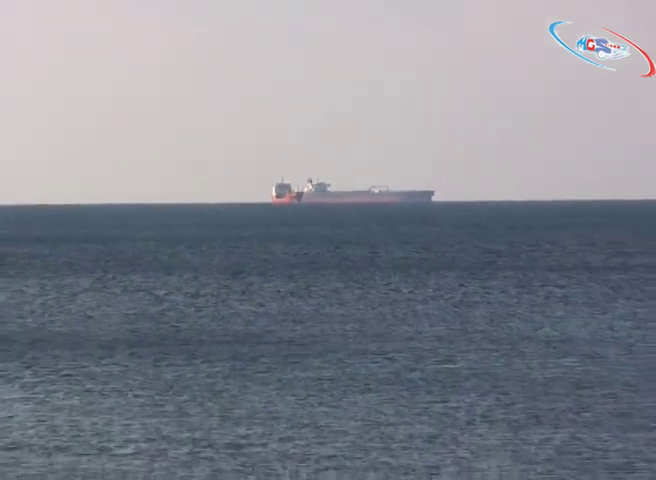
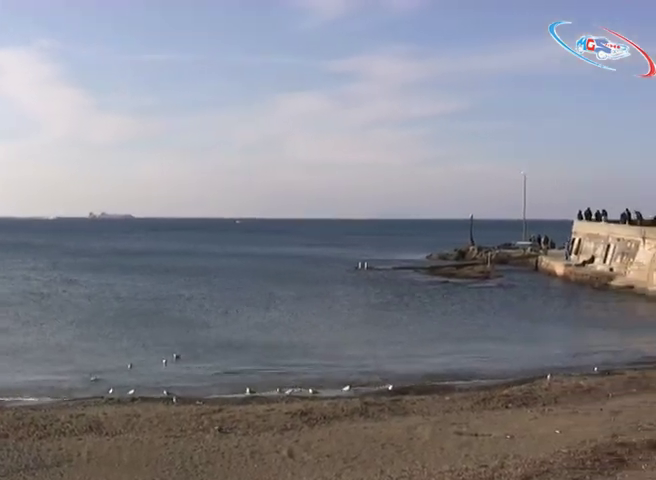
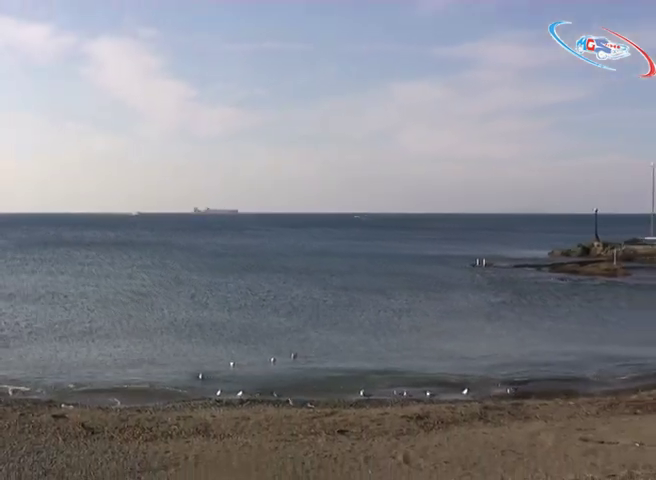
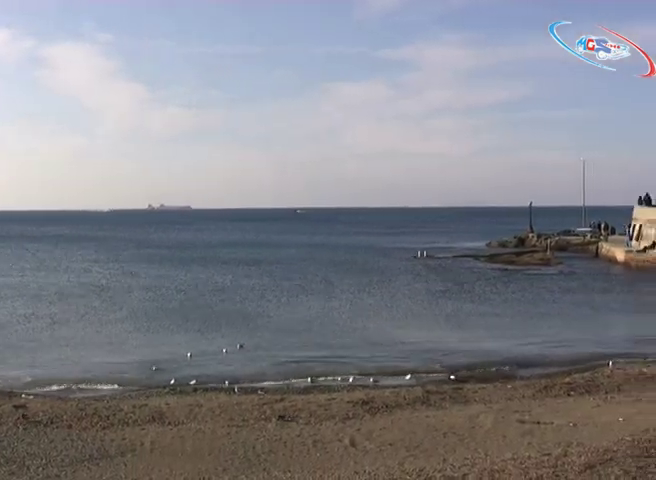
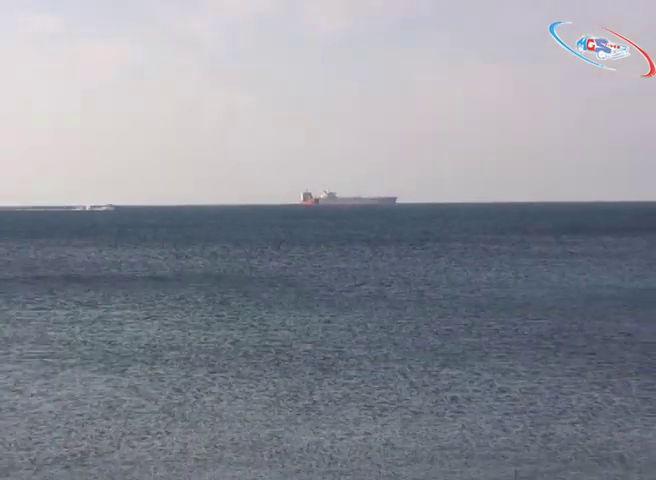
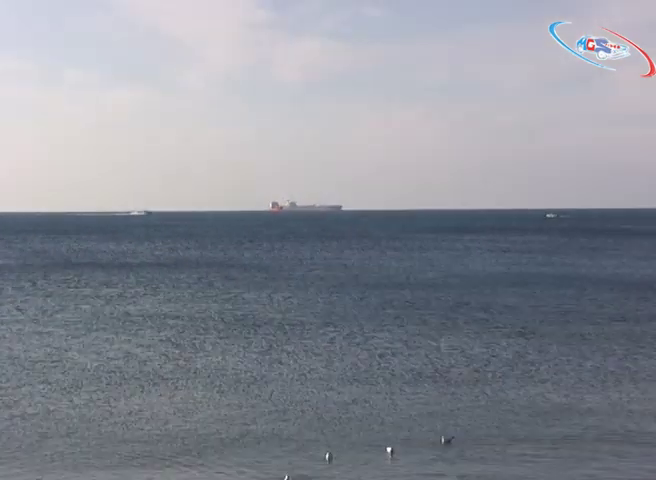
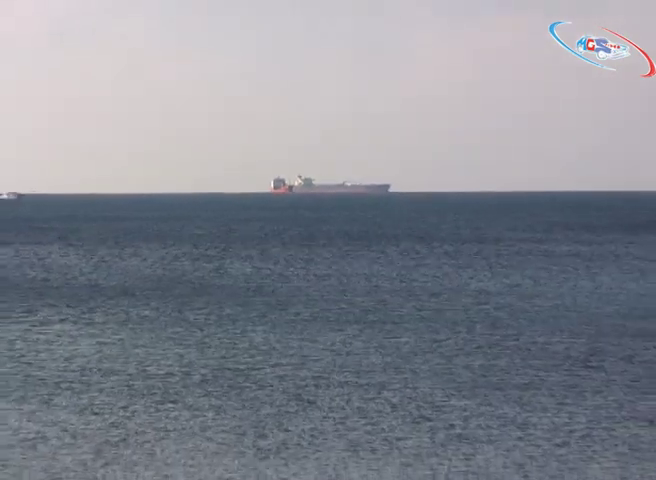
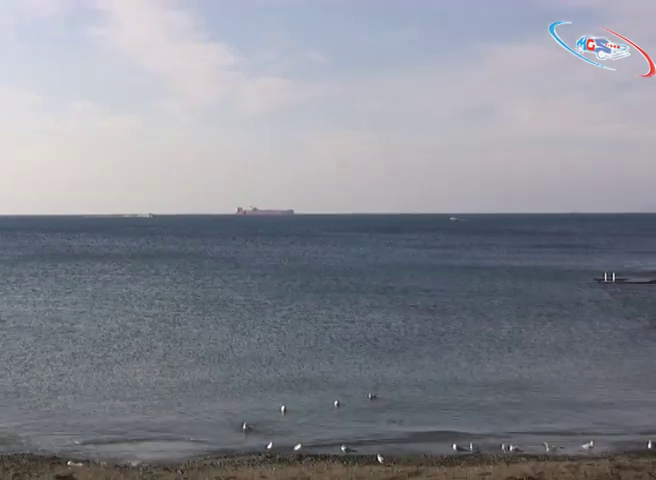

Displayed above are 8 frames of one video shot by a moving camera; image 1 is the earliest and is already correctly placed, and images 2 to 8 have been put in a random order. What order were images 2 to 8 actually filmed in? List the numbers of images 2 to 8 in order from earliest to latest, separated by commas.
7, 5, 6, 8, 3, 4, 2
